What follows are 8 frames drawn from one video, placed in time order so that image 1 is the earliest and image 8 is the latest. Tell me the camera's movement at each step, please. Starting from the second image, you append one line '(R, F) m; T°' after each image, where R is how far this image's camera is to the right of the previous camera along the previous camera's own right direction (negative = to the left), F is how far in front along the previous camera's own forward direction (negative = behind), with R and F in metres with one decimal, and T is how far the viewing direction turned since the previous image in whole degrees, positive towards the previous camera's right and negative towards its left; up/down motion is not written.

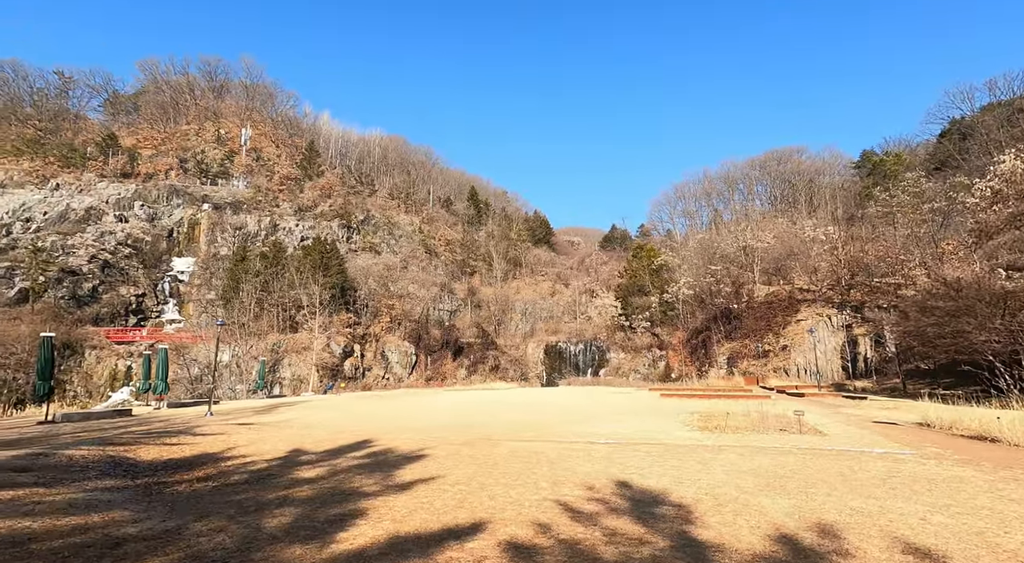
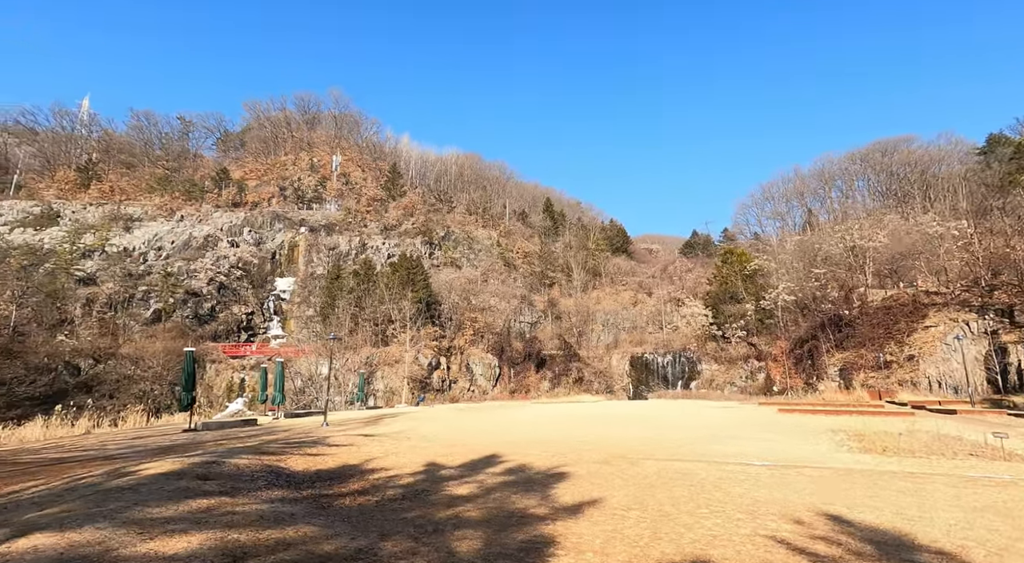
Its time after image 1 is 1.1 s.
(-0.3, +0.1) m; -10°
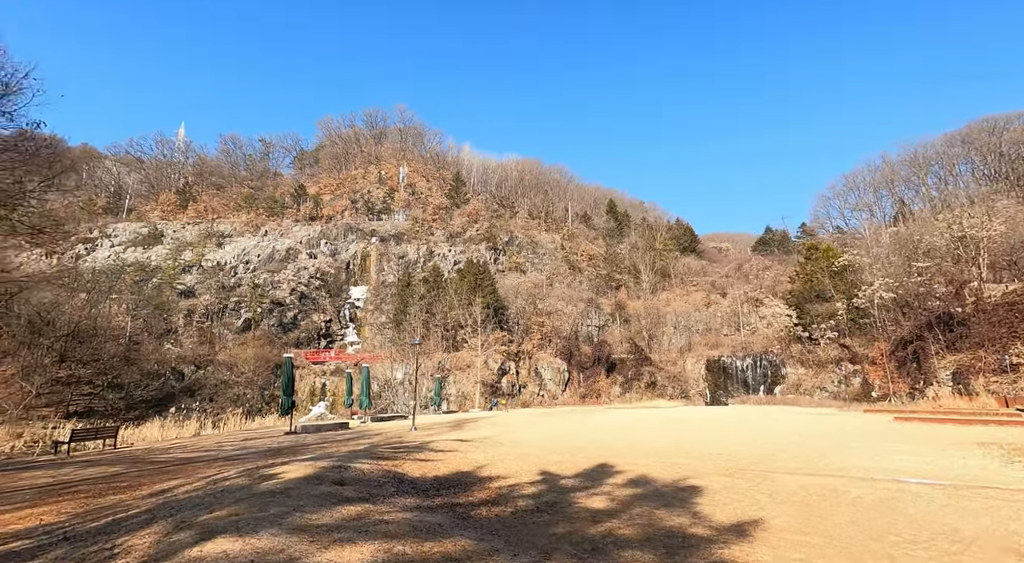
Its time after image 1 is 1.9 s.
(-0.3, +0.1) m; -8°
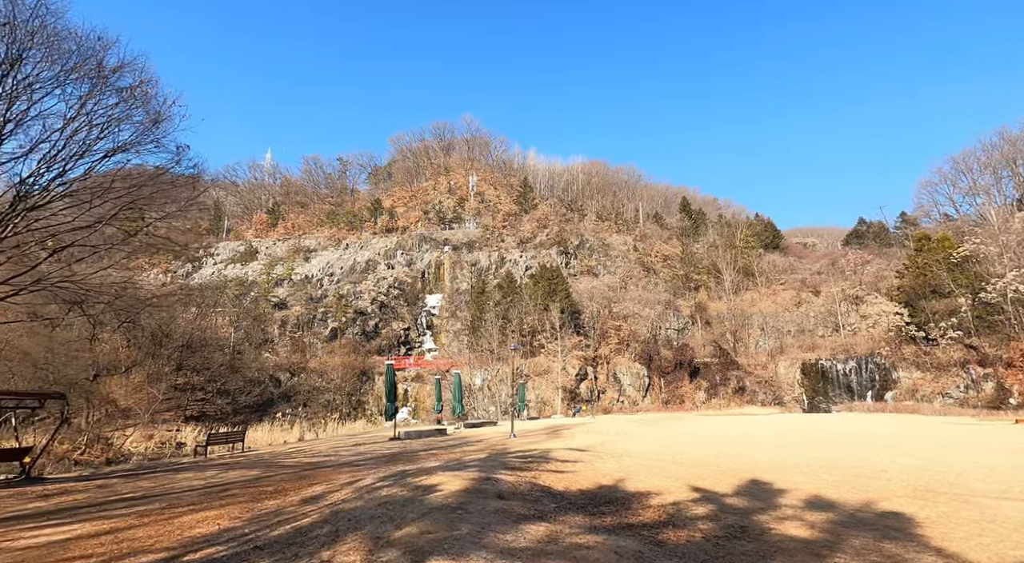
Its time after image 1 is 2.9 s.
(-0.5, +0.1) m; -9°
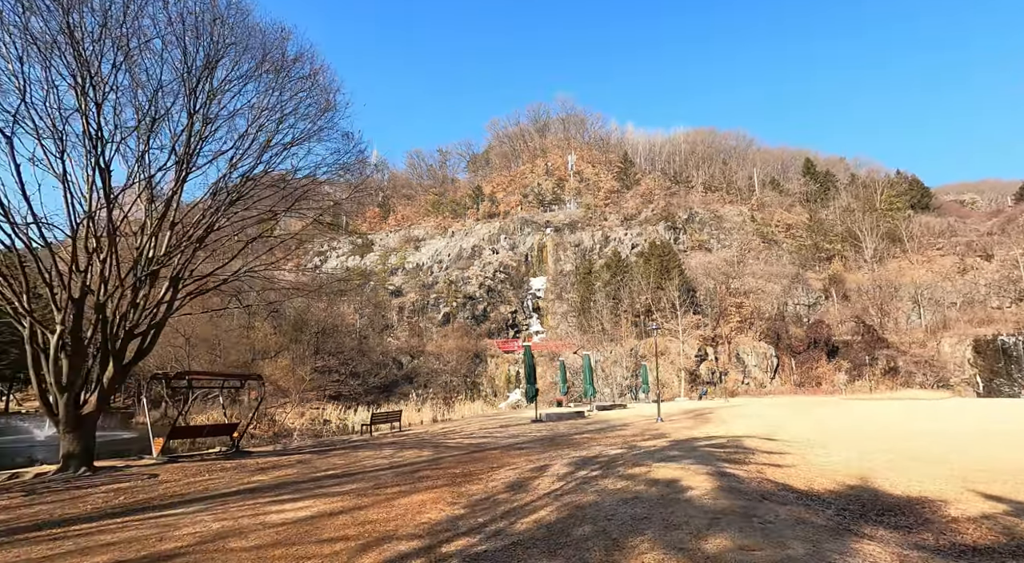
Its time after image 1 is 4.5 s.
(-0.8, +0.2) m; -13°
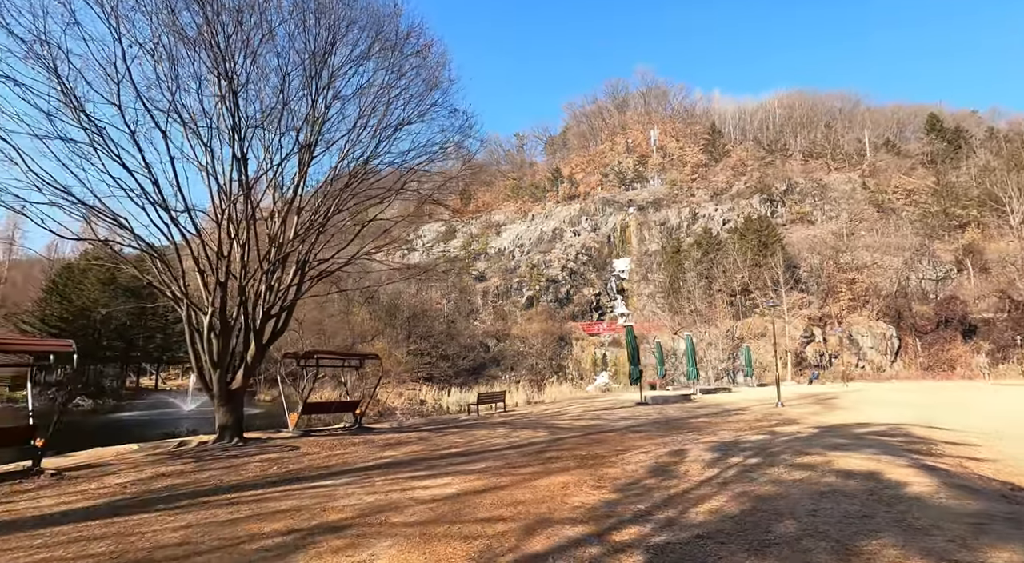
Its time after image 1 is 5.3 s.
(-0.5, +0.2) m; -10°
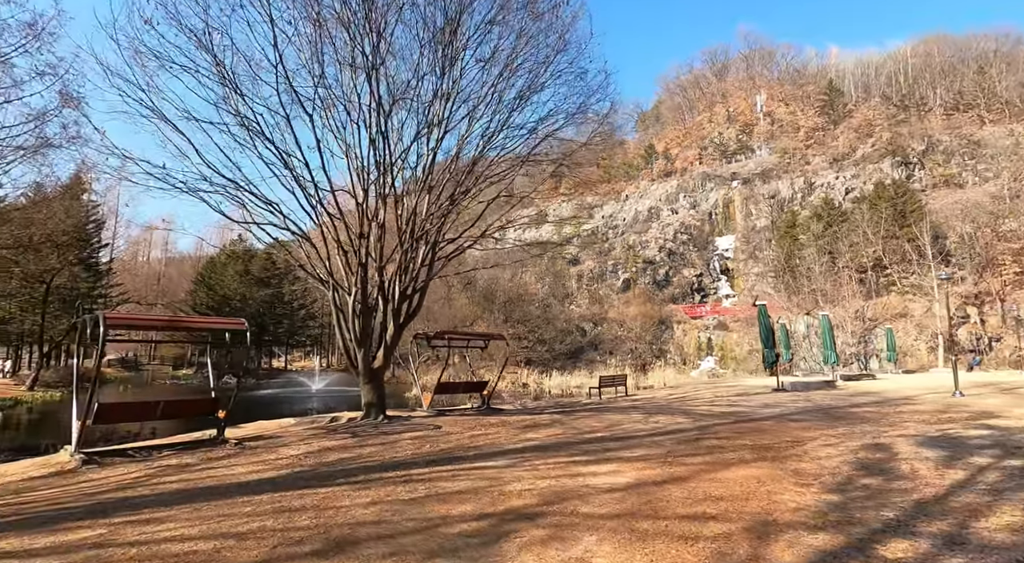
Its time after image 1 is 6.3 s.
(-0.7, +0.4) m; -11°
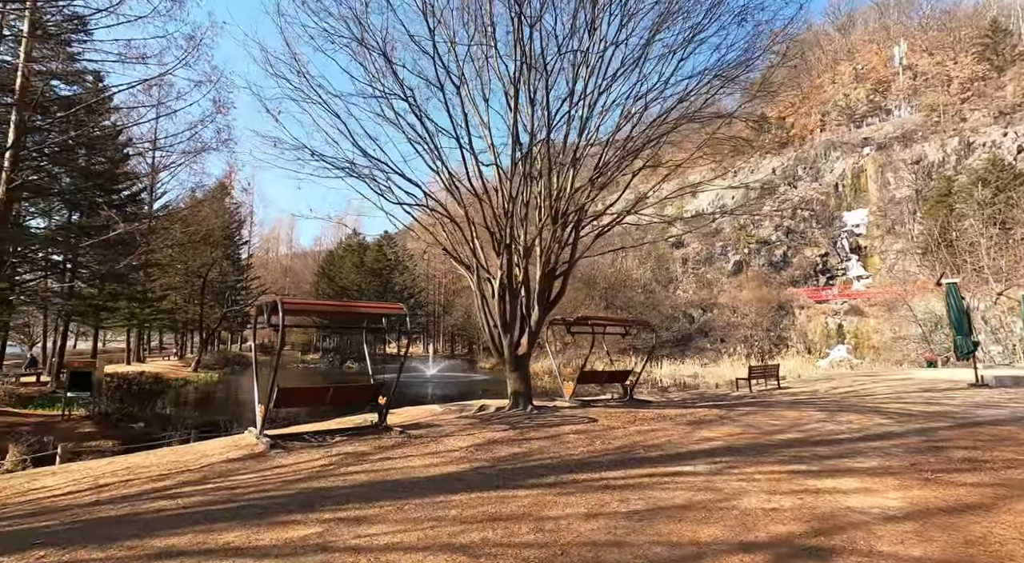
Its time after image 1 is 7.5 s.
(-0.9, +0.7) m; -13°
